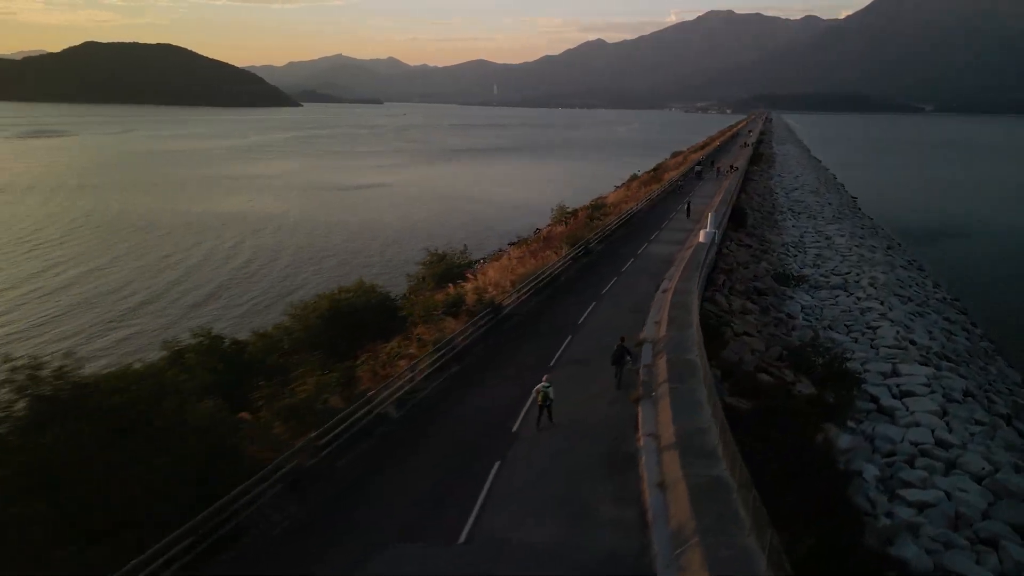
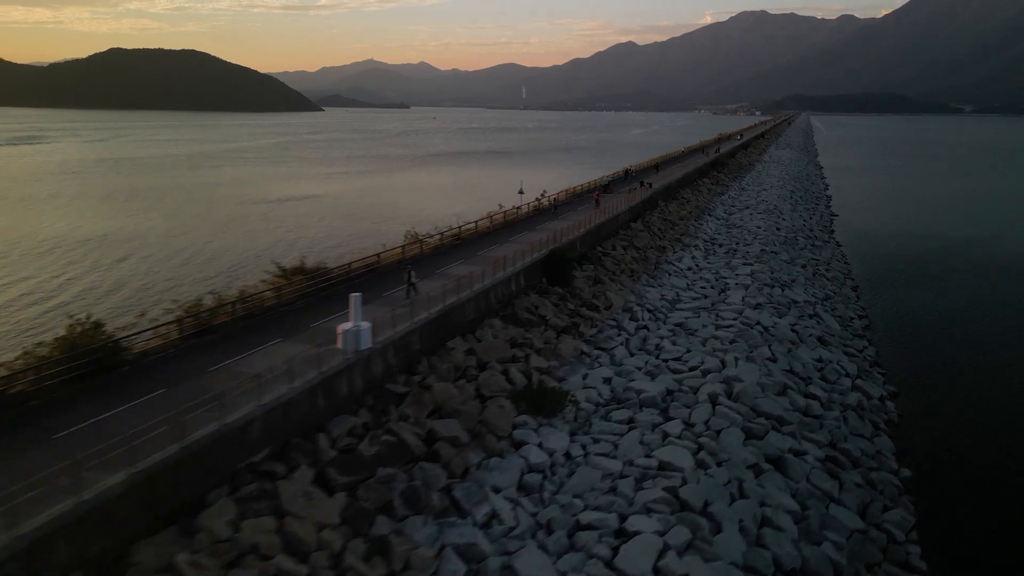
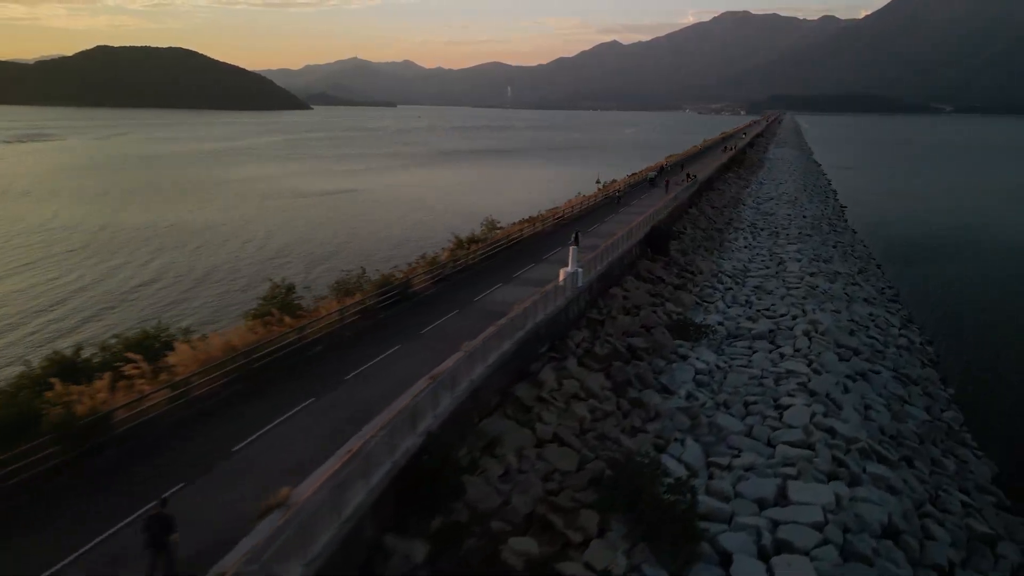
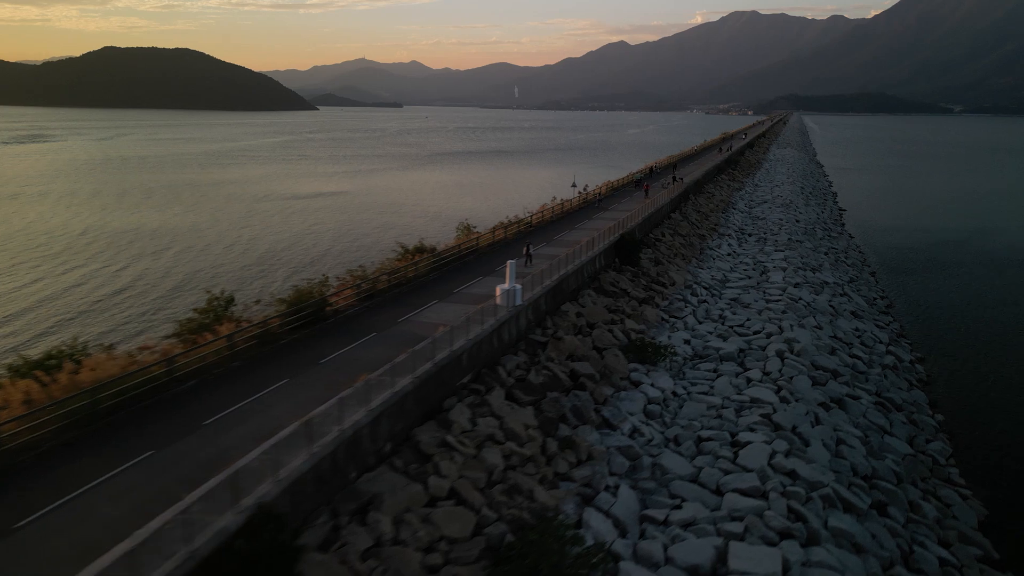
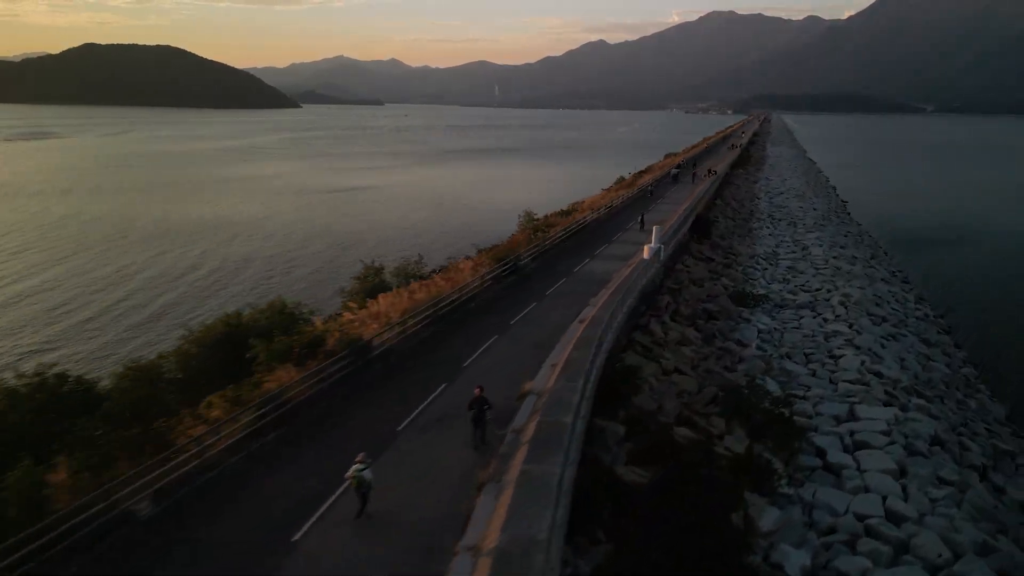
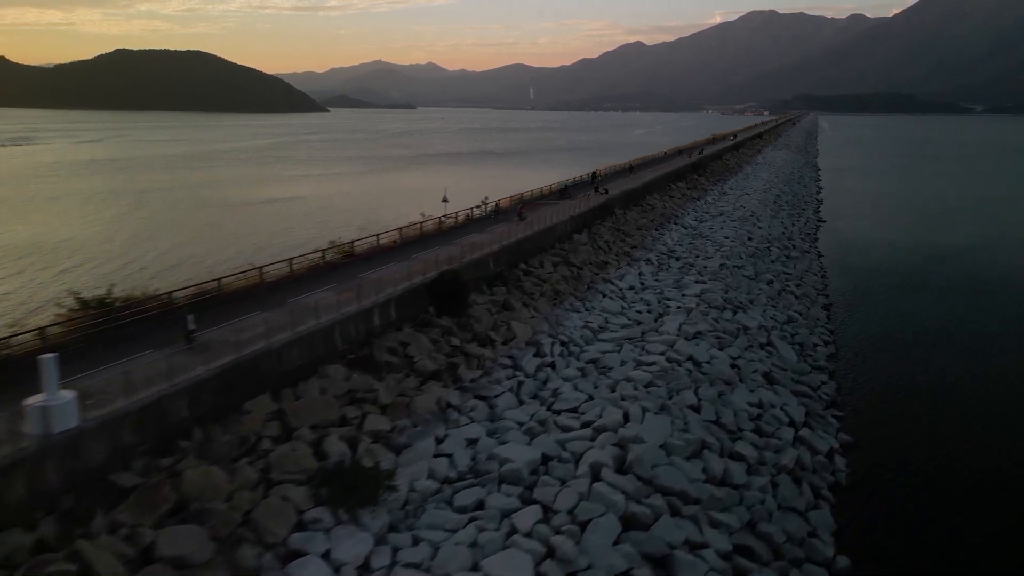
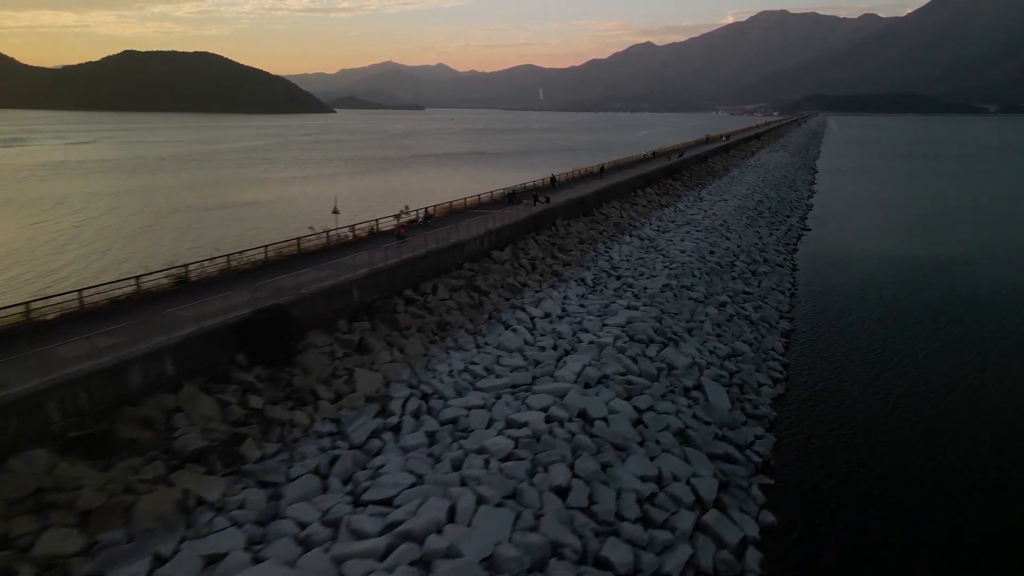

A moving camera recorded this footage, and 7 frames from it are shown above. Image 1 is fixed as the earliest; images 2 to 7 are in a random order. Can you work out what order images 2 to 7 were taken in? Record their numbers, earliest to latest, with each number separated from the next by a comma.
5, 3, 4, 2, 6, 7
